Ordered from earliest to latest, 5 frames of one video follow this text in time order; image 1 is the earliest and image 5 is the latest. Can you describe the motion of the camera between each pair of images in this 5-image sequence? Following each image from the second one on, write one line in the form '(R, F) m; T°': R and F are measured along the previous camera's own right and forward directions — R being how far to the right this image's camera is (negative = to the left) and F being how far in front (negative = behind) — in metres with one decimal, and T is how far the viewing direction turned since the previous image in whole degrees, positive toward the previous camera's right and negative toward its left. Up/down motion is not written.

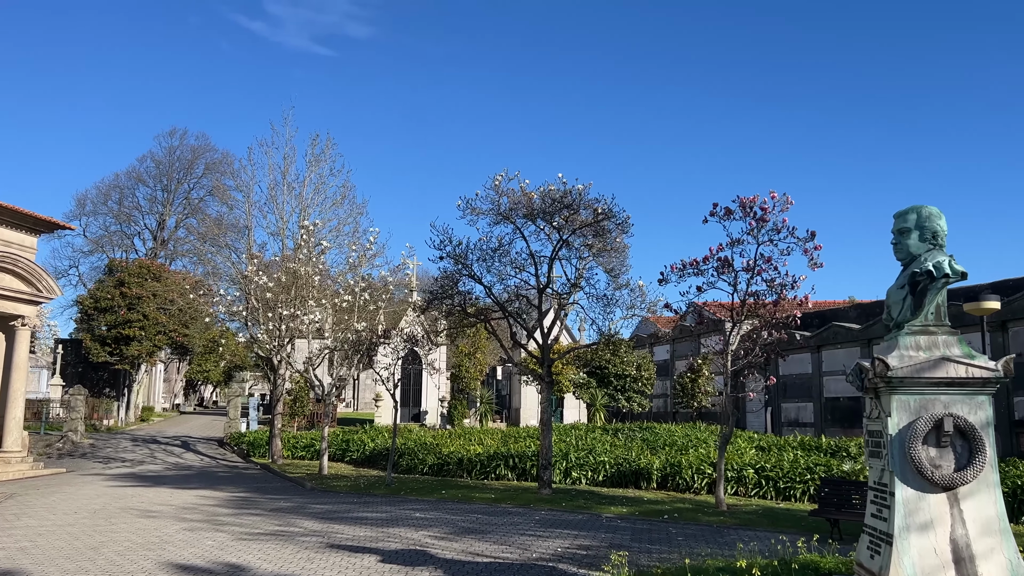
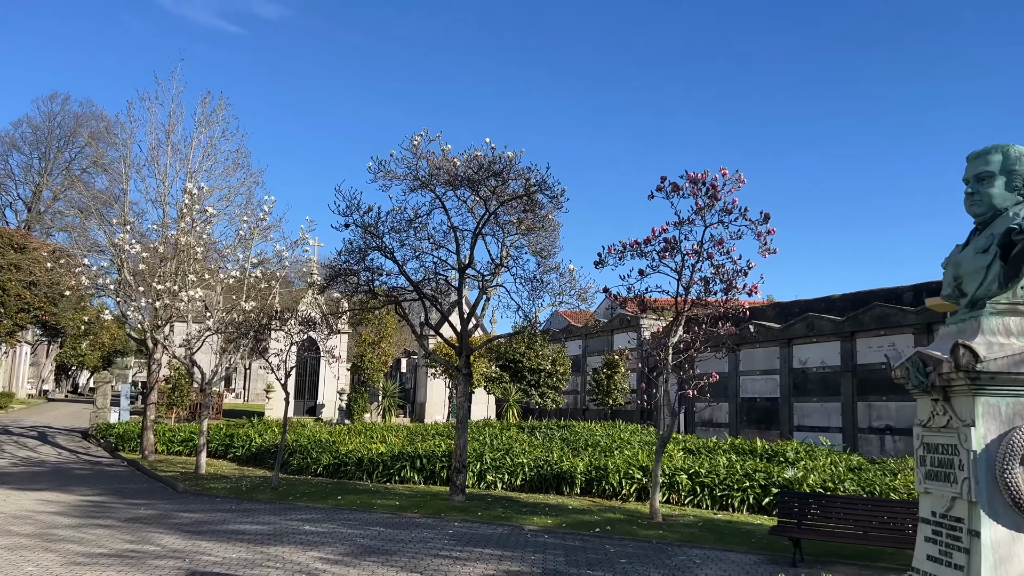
(-0.2, +1.7) m; +7°
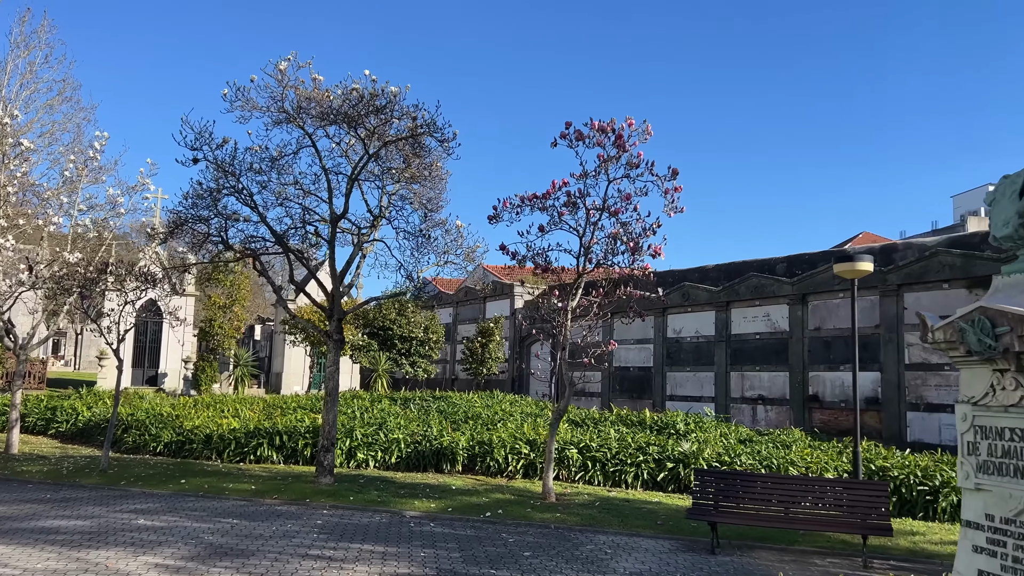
(-0.3, +1.3) m; +10°
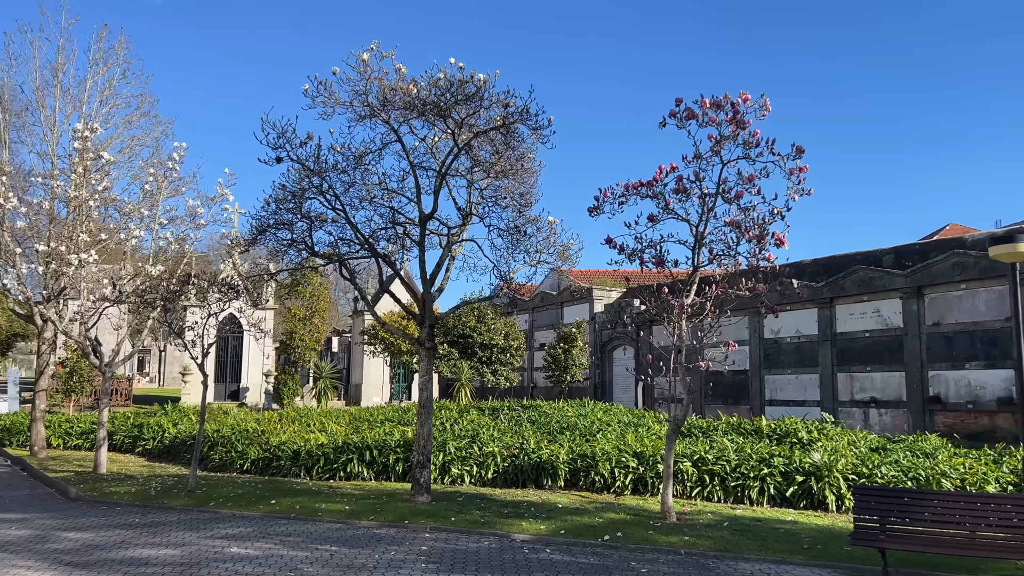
(-0.5, +0.9) m; -5°
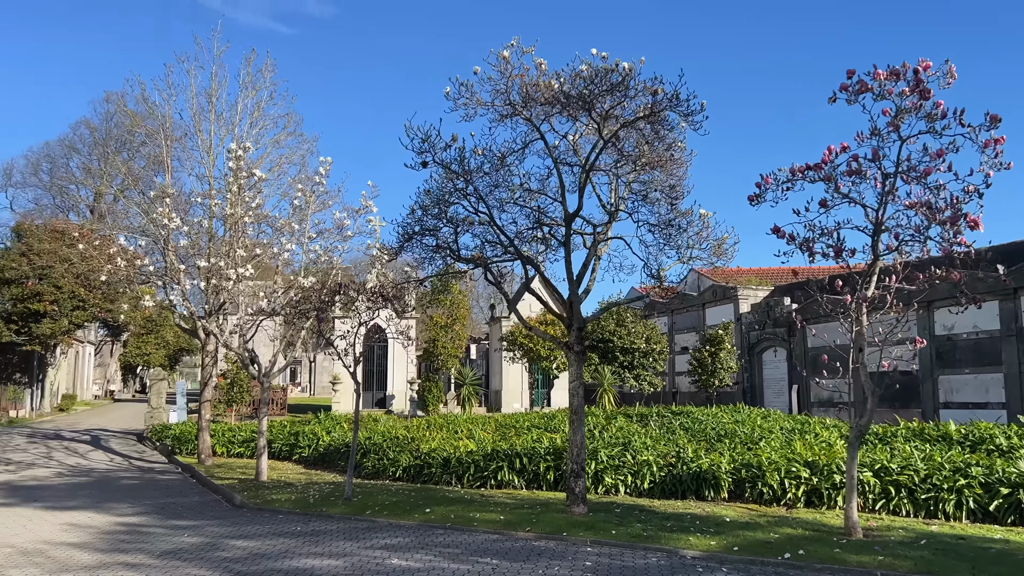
(-0.3, +0.4) m; -9°
